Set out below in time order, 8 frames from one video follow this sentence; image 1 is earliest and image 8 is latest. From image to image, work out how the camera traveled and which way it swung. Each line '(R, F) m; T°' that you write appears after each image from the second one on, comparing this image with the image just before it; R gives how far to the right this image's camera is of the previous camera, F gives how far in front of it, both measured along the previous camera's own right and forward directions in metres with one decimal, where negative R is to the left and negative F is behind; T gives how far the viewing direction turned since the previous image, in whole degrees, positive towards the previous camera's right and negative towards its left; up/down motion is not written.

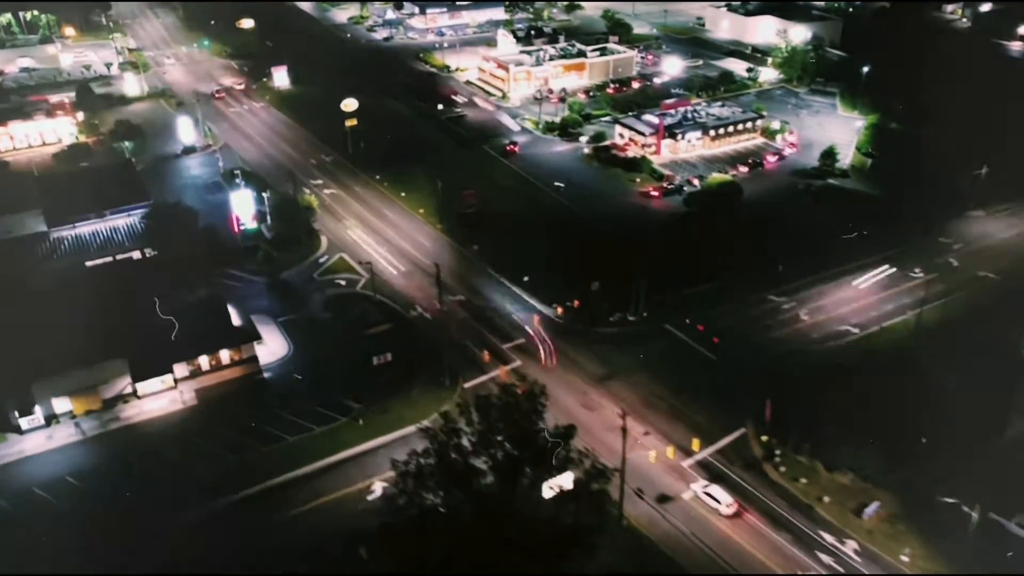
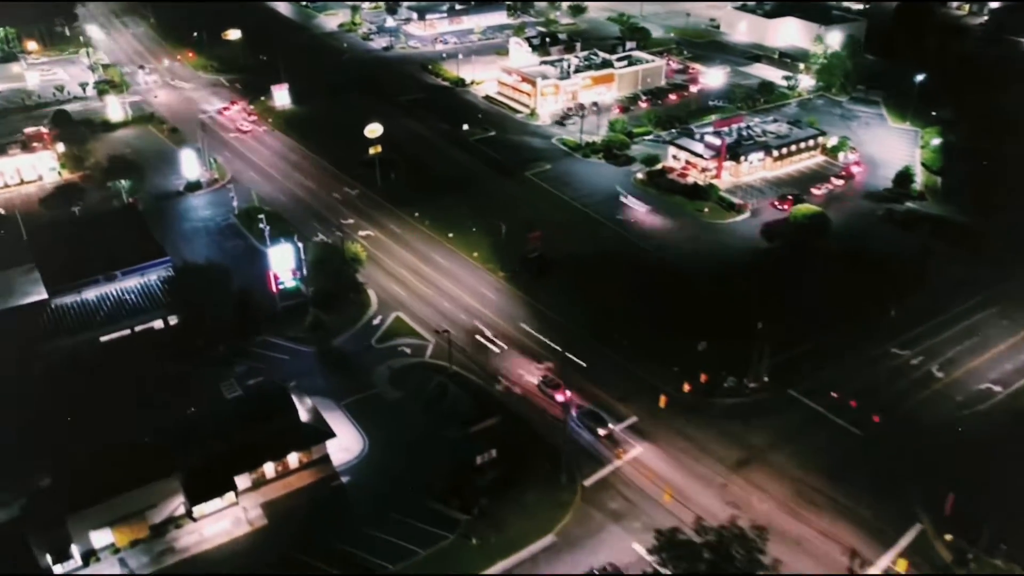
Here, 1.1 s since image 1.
(-8.1, +7.5) m; +3°
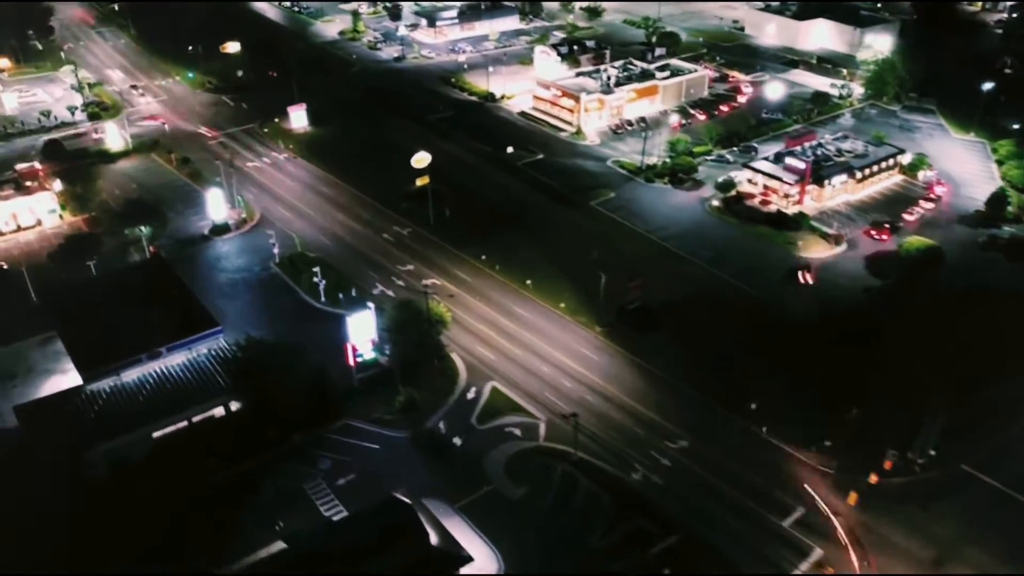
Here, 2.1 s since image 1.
(-8.3, +6.8) m; +3°
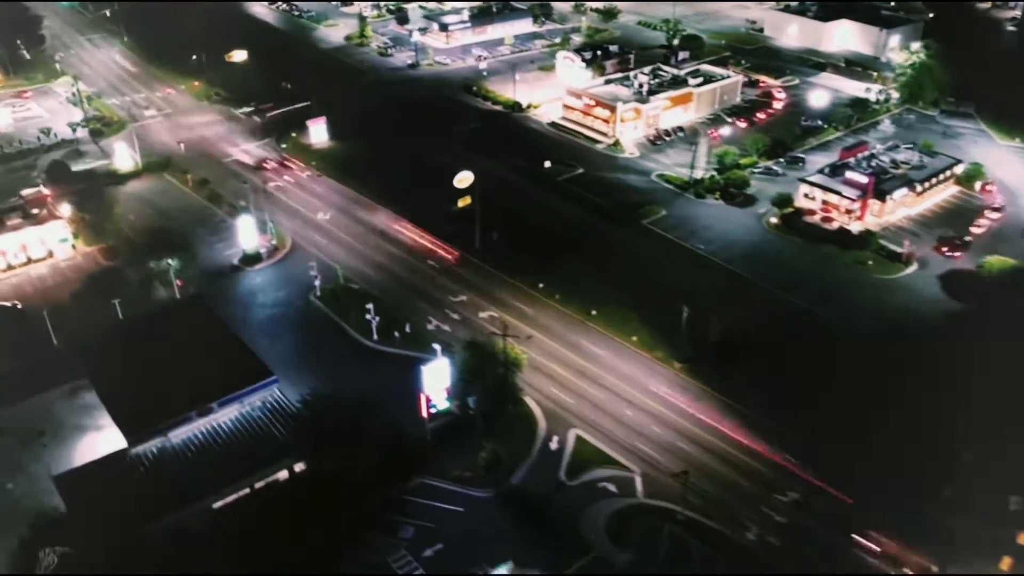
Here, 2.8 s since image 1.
(-5.3, +3.8) m; +2°
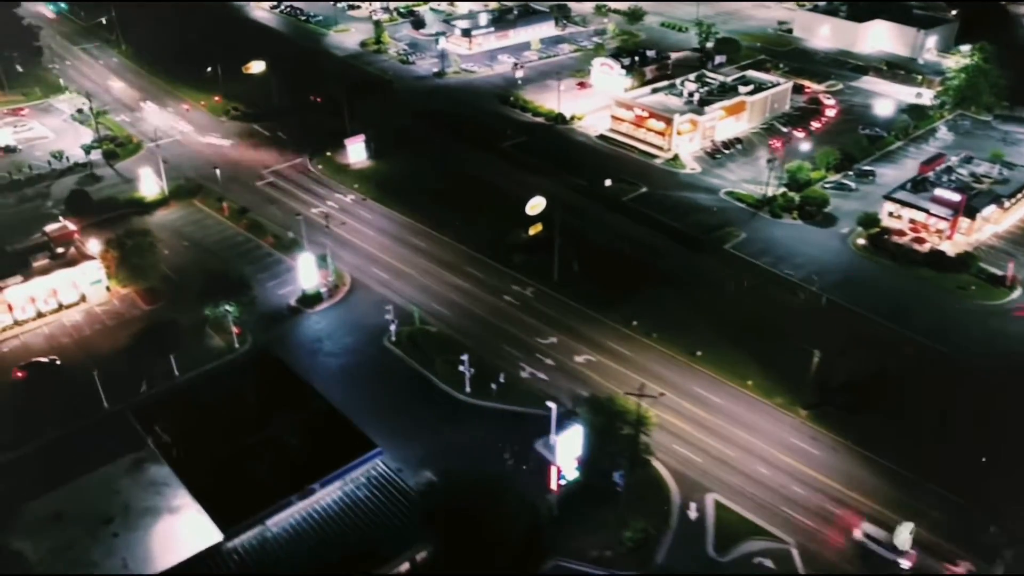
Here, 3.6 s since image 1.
(-7.0, +4.4) m; +2°
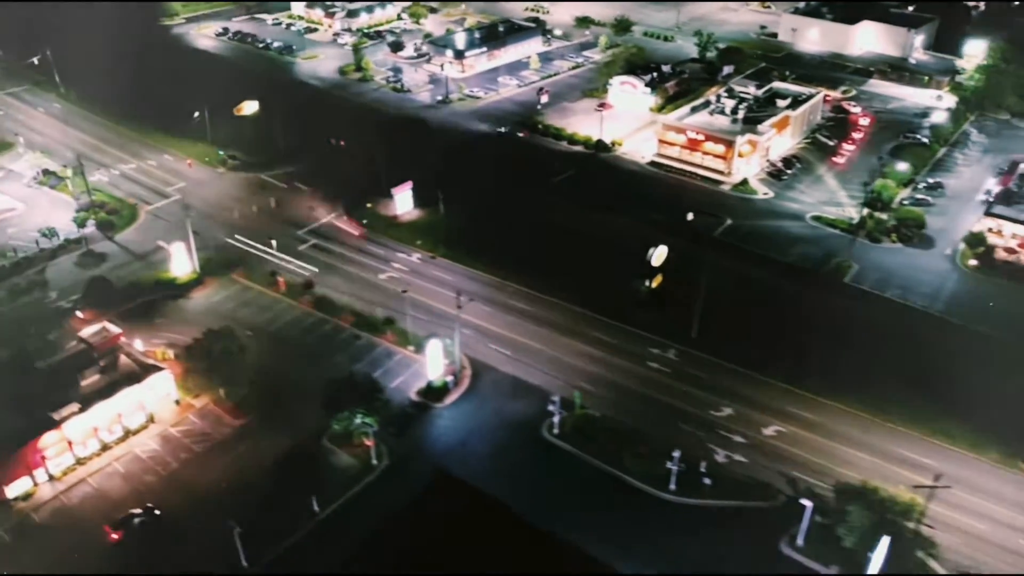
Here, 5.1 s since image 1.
(-13.5, +7.1) m; +8°
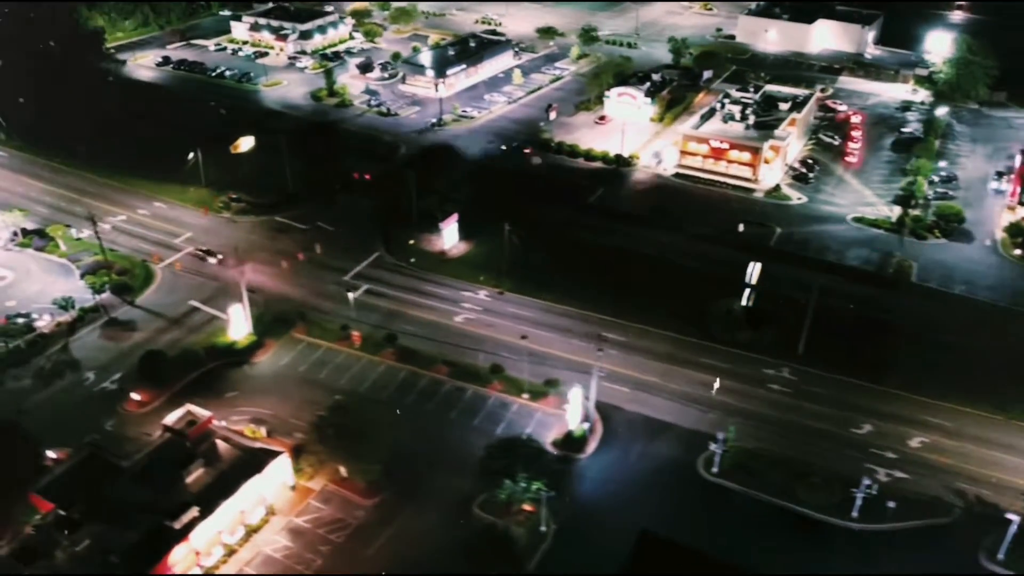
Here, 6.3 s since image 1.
(-11.4, +3.5) m; +8°
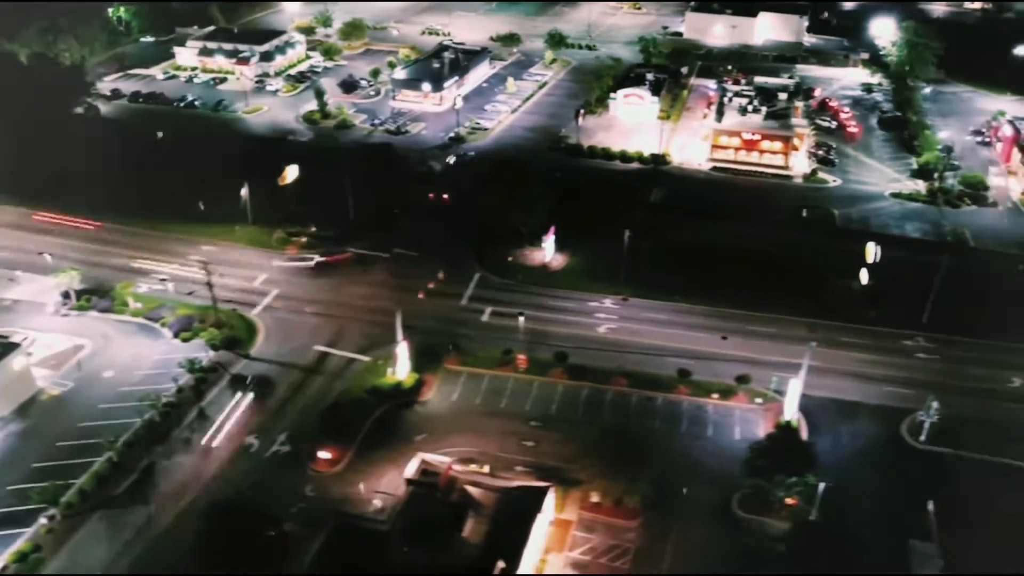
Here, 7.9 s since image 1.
(-16.5, +2.2) m; +11°
